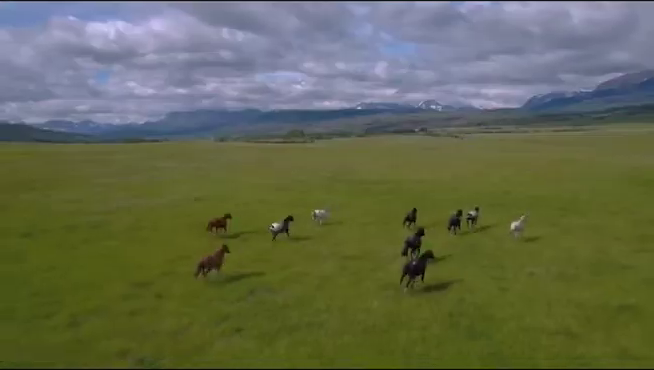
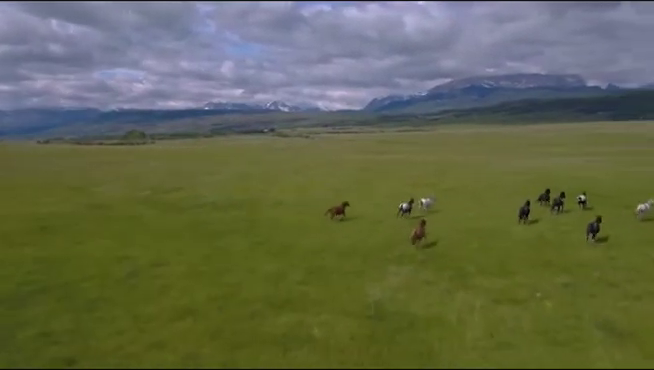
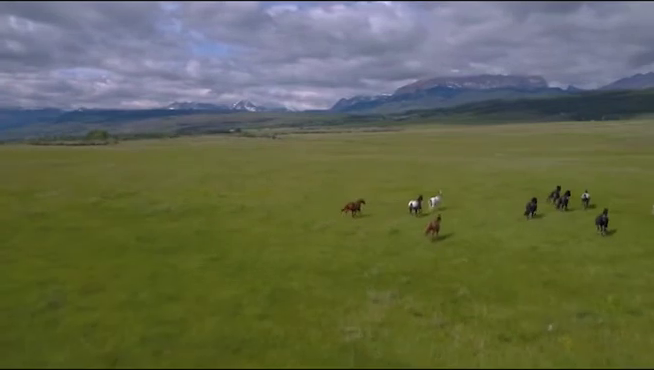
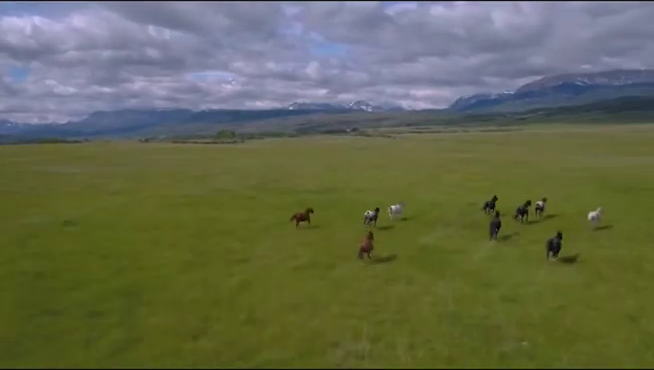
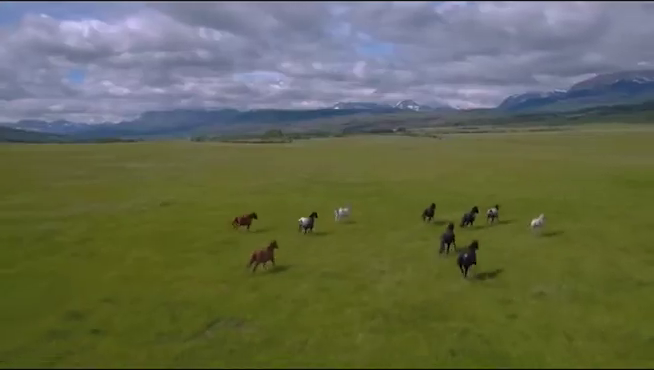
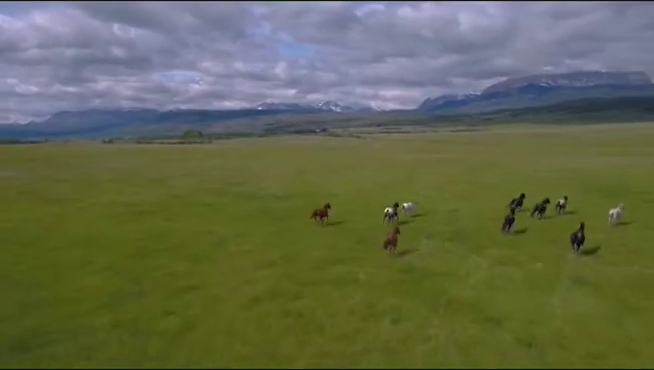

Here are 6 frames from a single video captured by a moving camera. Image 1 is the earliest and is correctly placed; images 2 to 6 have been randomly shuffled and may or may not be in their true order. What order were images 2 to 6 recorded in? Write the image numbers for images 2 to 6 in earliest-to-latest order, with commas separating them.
5, 4, 6, 2, 3
